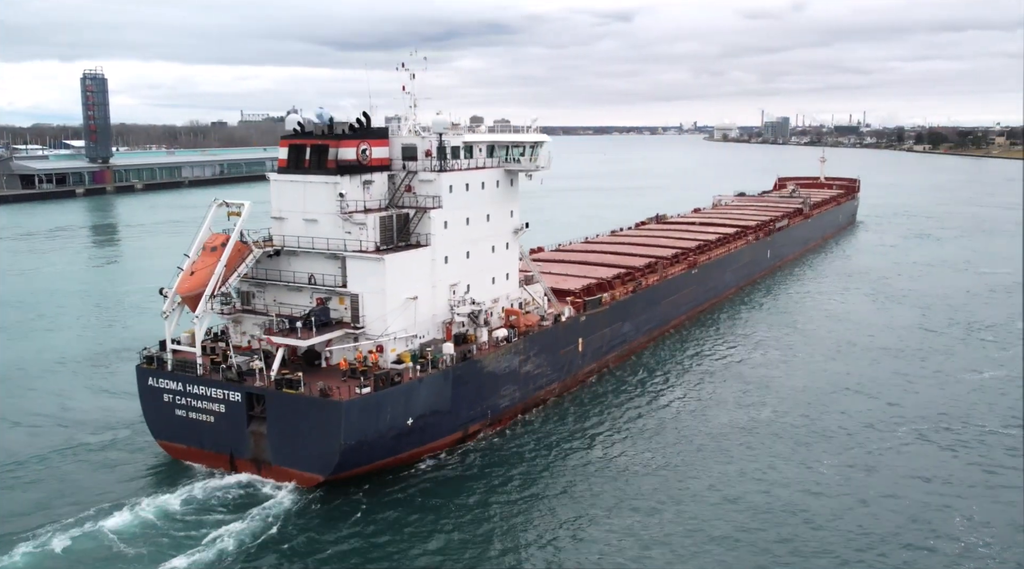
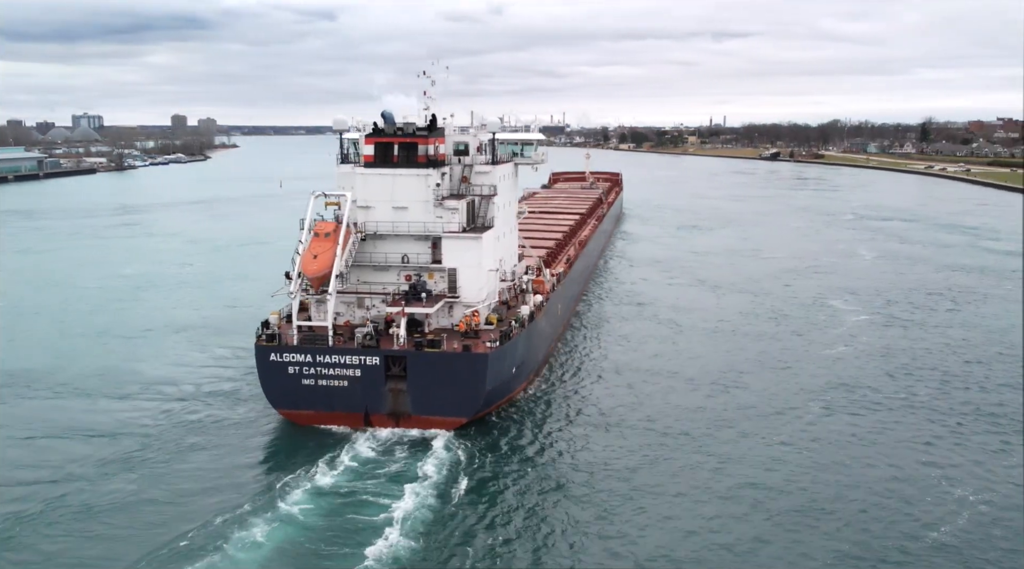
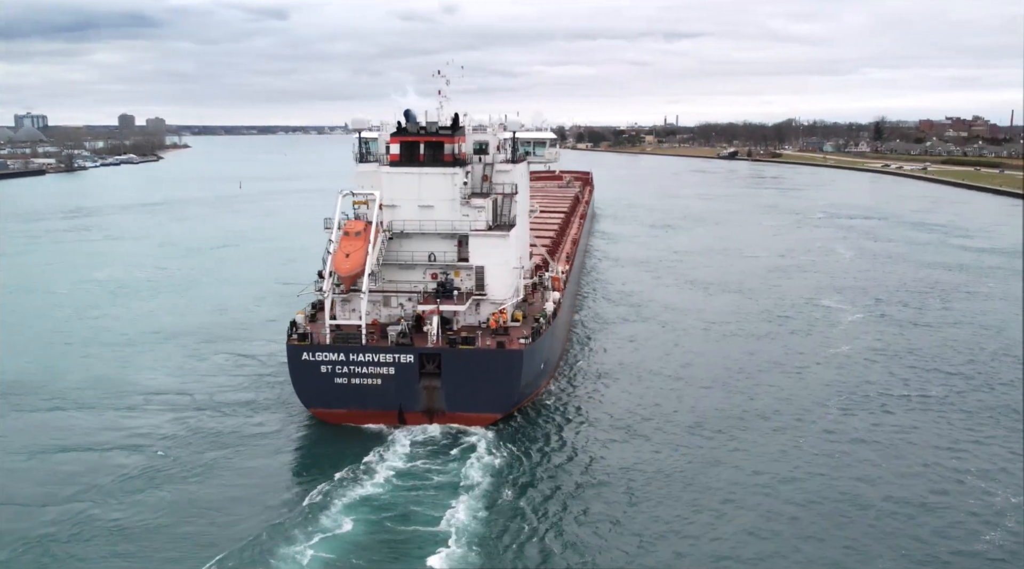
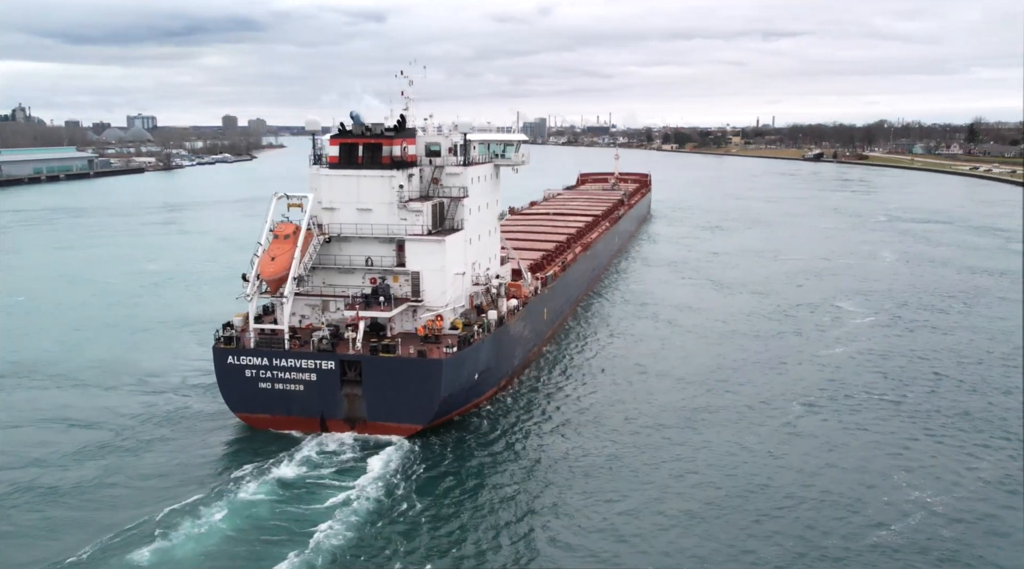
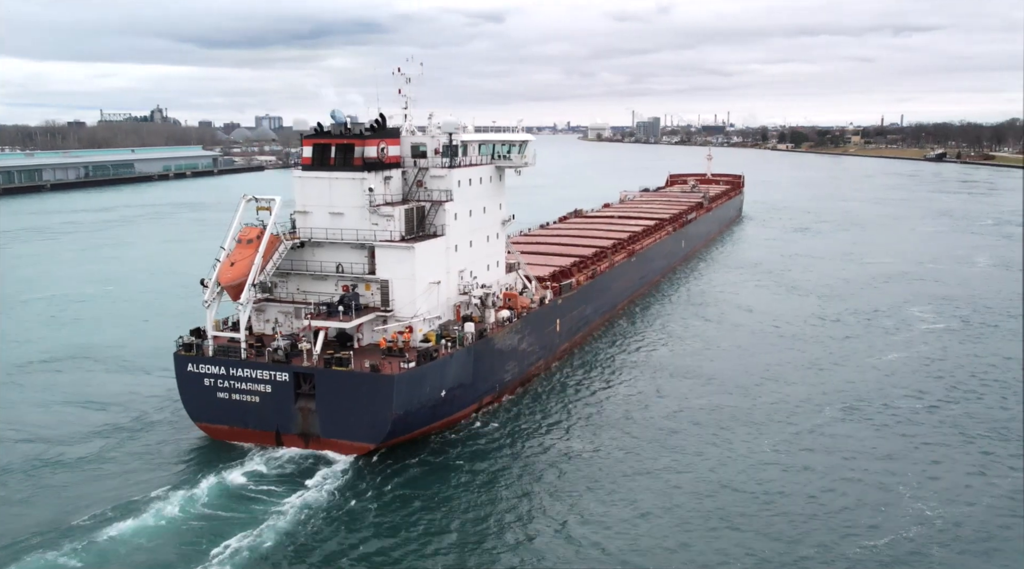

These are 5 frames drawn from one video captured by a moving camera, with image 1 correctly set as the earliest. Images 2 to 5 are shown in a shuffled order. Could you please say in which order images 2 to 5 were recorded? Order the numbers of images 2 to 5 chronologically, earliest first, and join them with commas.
5, 4, 2, 3
